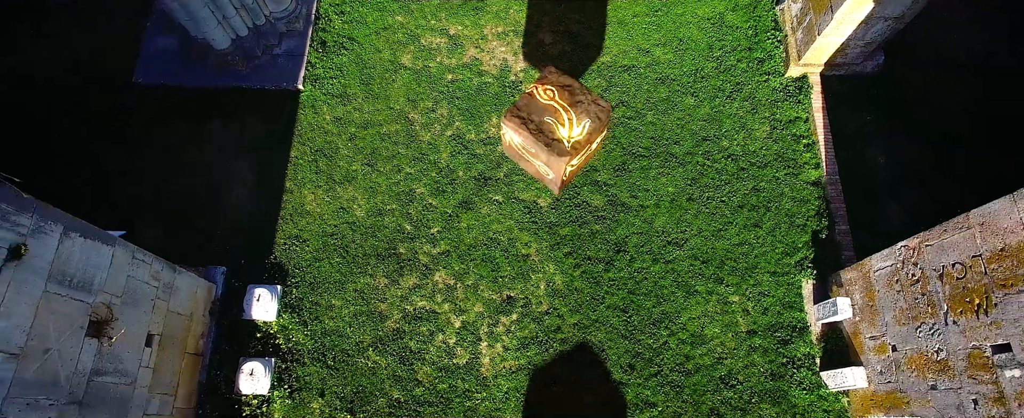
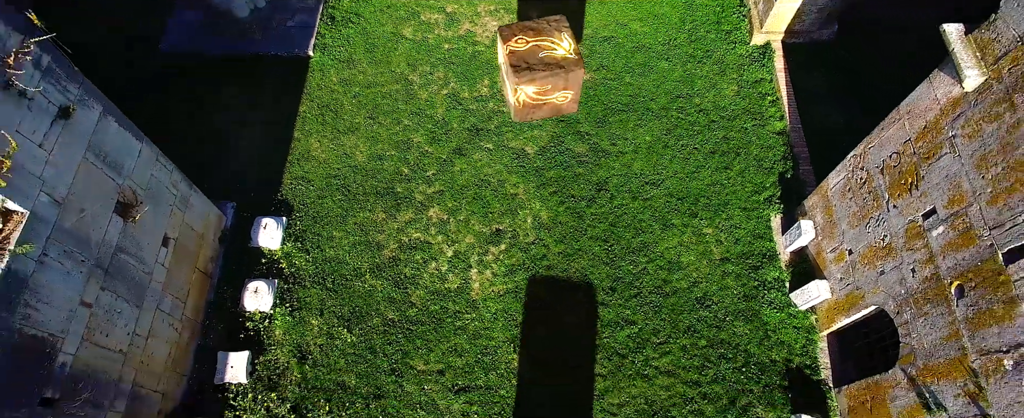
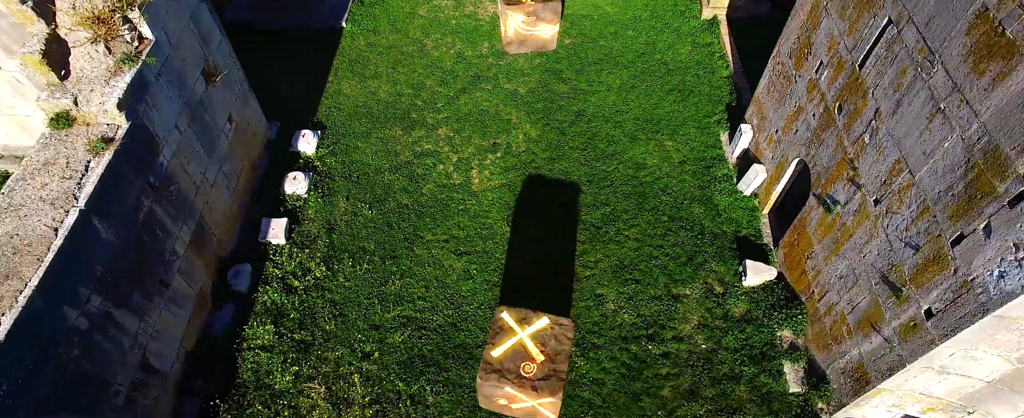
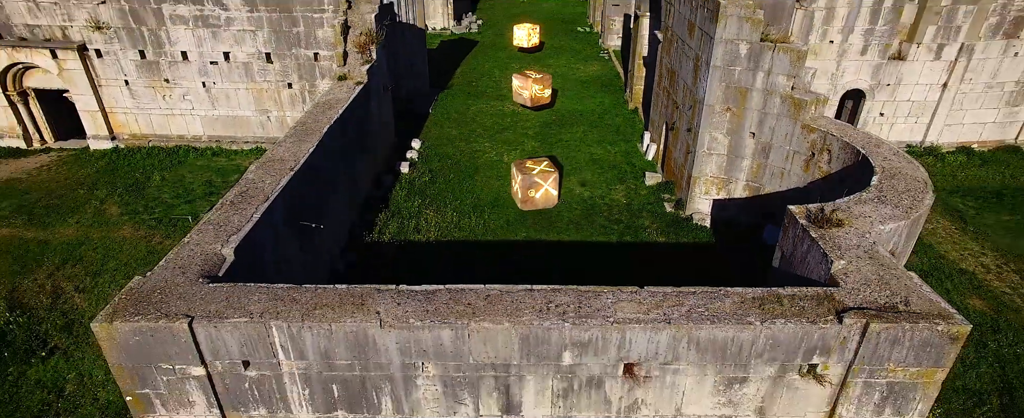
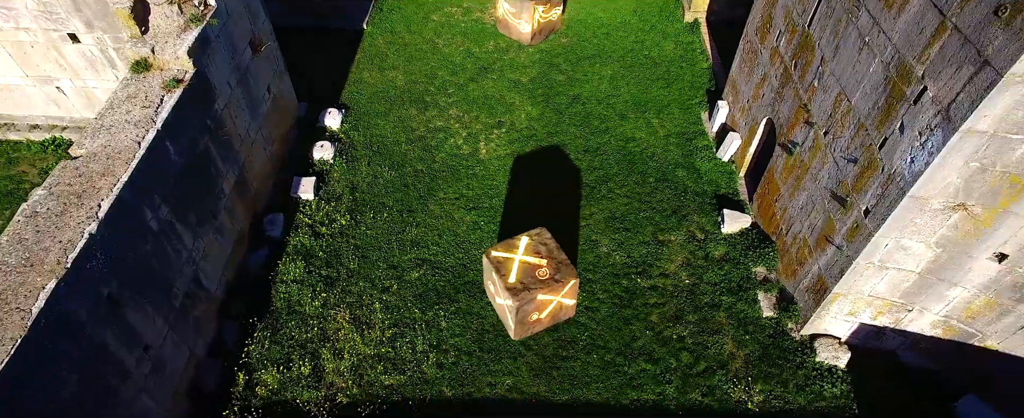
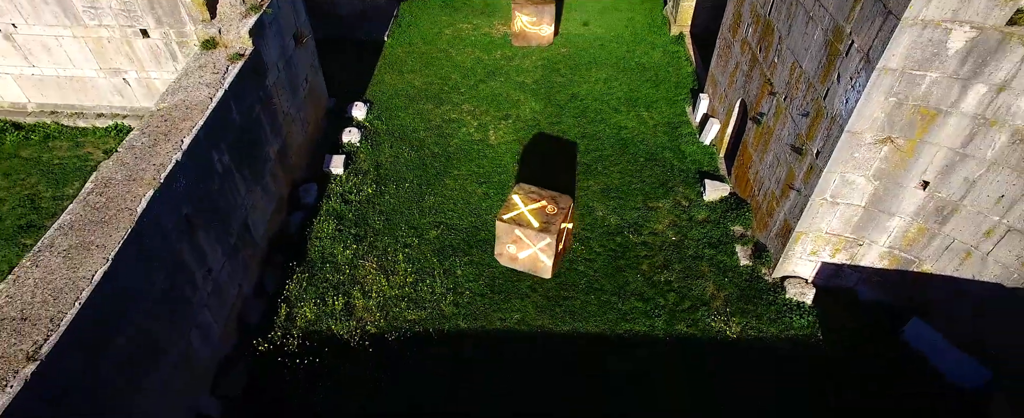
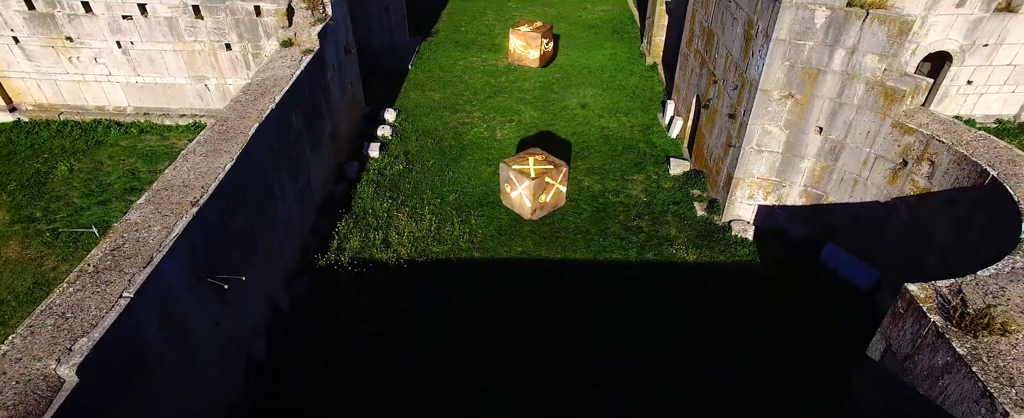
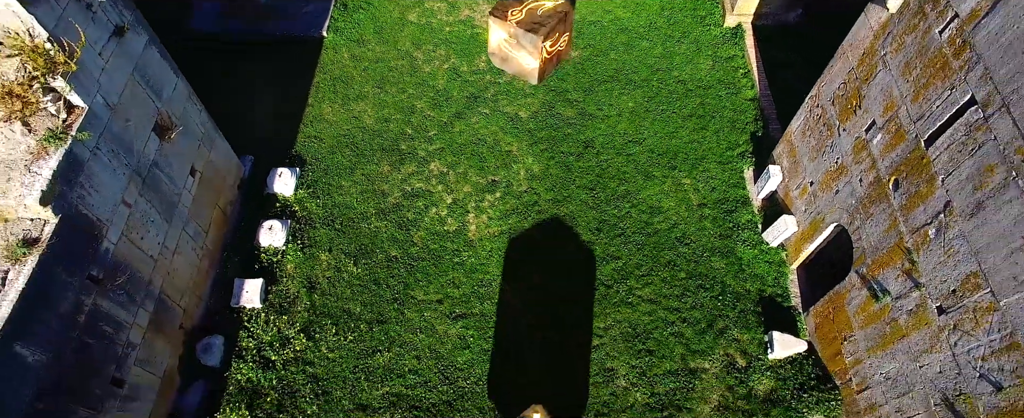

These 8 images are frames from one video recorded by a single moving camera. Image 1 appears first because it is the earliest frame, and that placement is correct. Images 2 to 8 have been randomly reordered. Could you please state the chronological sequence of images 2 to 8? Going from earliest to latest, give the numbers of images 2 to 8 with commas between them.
2, 8, 3, 5, 6, 7, 4
